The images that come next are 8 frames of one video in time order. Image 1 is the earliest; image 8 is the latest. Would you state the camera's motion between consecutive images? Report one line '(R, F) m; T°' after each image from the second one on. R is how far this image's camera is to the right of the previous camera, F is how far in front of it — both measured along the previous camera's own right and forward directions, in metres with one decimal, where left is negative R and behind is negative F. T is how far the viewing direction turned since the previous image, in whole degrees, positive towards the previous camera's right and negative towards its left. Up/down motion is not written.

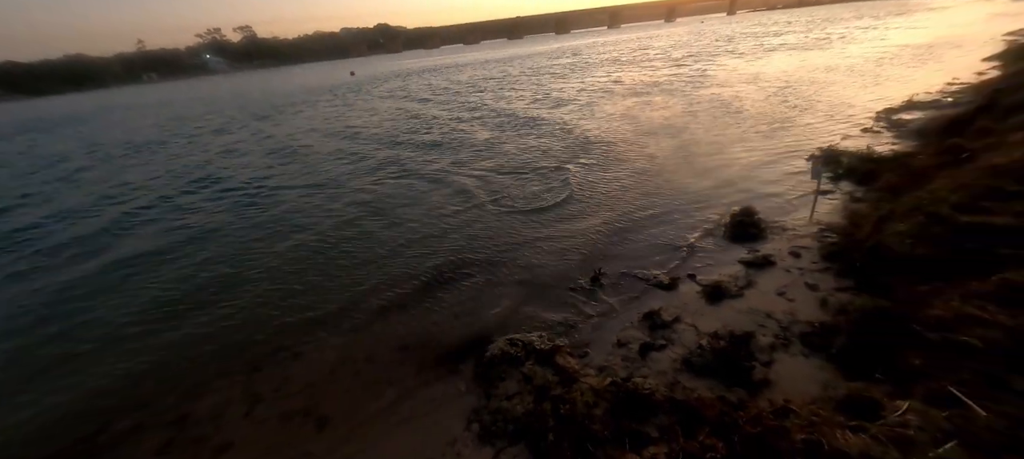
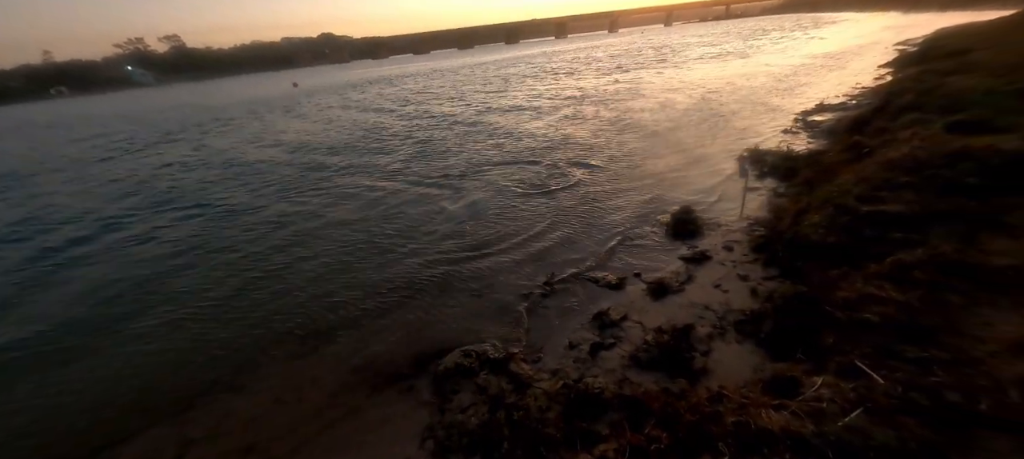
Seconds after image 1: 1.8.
(+0.7, -0.1) m; +2°
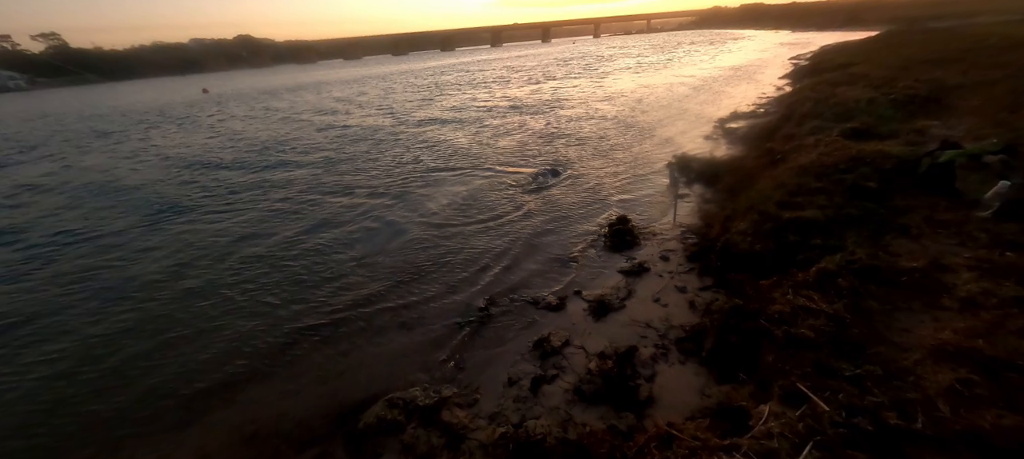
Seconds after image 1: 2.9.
(+0.1, +0.3) m; +8°
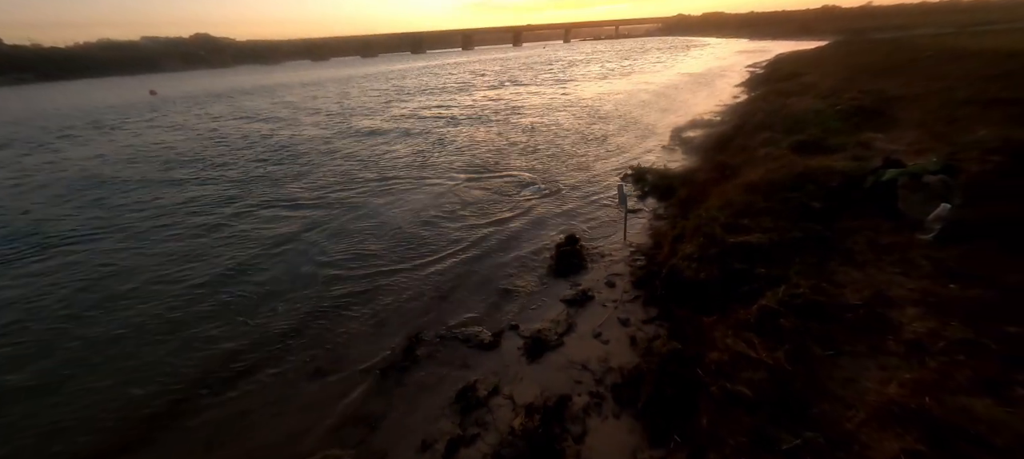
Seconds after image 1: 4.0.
(+0.4, +0.4) m; +4°
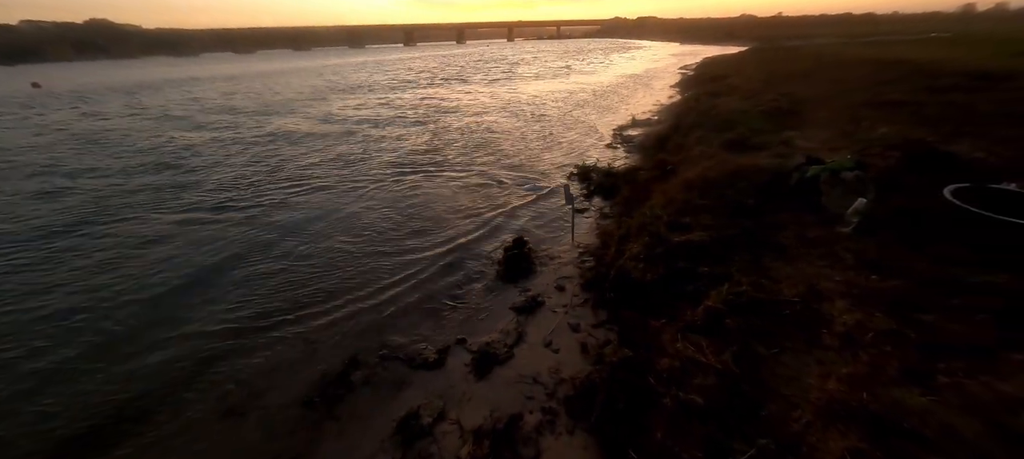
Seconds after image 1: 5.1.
(0.0, +0.3) m; +7°
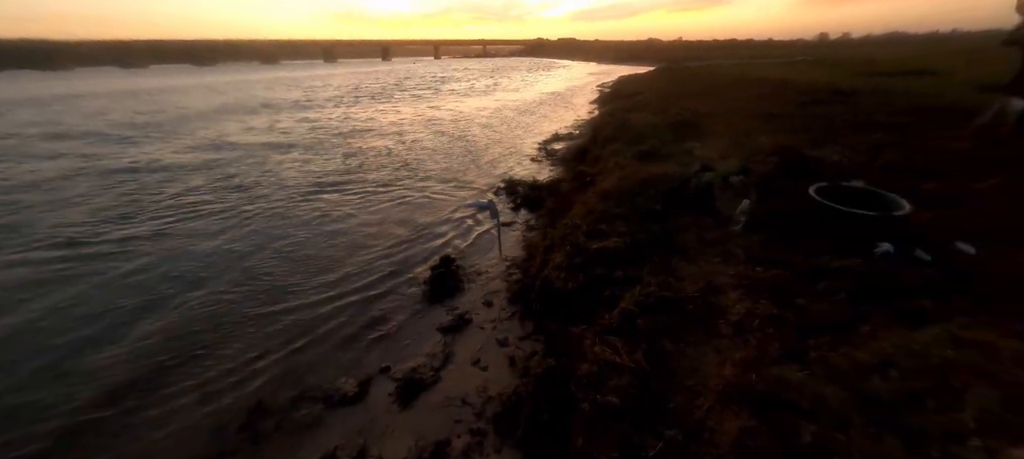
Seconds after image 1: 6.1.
(+0.1, -0.1) m; +9°
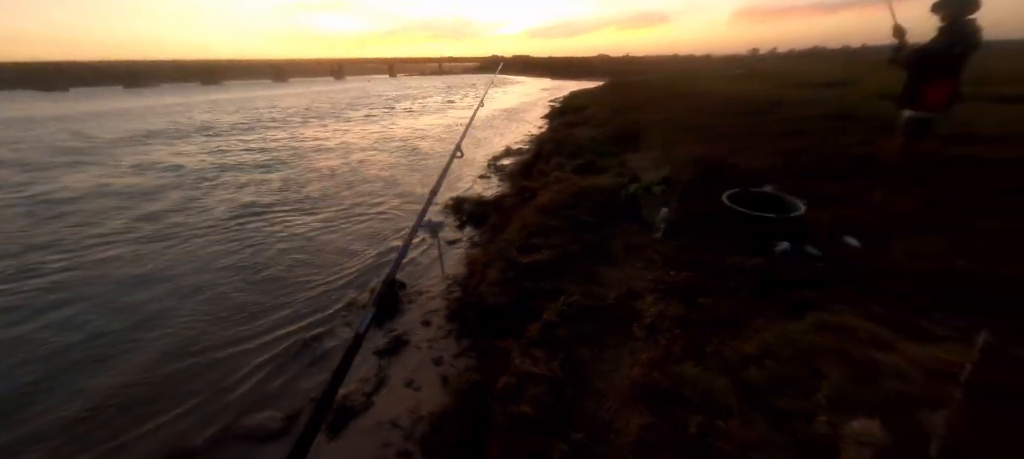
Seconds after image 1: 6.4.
(+0.3, -0.1) m; +6°
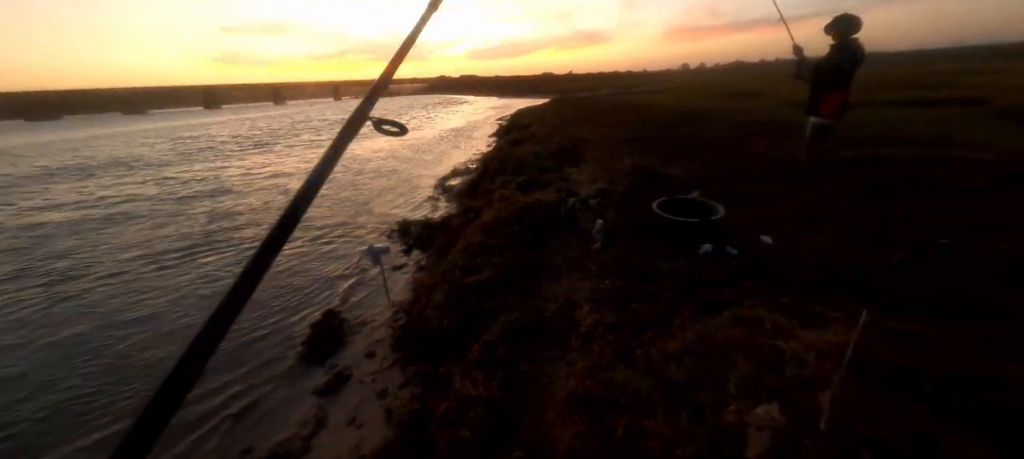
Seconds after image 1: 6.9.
(+0.2, -0.1) m; +6°
